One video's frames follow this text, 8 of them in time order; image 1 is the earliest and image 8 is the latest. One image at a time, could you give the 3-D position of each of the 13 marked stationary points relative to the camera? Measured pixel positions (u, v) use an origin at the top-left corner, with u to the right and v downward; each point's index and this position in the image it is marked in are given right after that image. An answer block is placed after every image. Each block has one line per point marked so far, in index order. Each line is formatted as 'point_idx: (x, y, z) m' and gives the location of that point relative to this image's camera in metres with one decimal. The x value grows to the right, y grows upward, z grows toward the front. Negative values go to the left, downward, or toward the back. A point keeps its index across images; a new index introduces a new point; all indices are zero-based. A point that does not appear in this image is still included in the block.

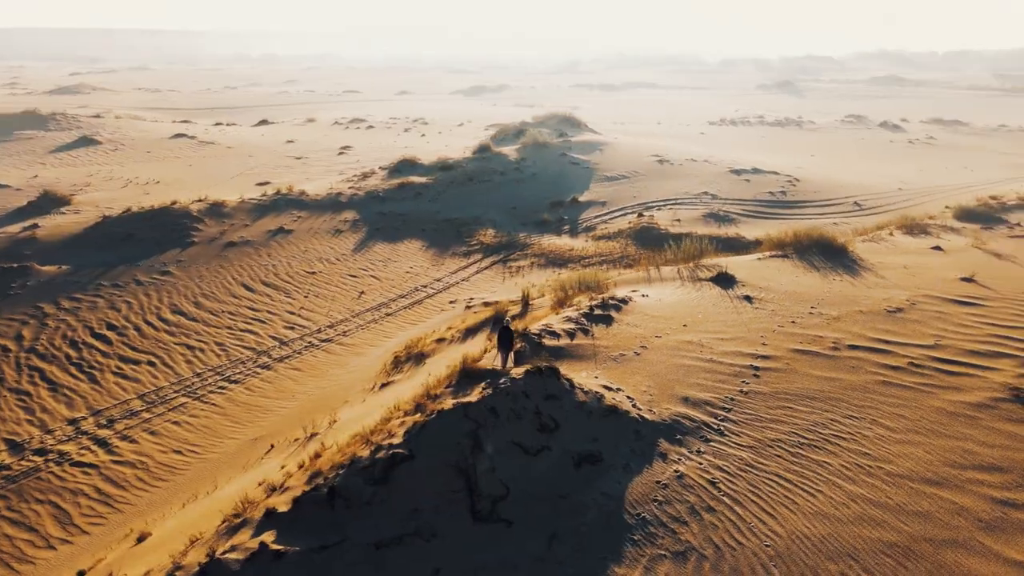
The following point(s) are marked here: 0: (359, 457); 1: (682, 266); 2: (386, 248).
0: (-1.0, -1.1, +4.7) m
1: (+2.3, +0.3, +9.7) m
2: (-2.6, +0.8, +15.2) m
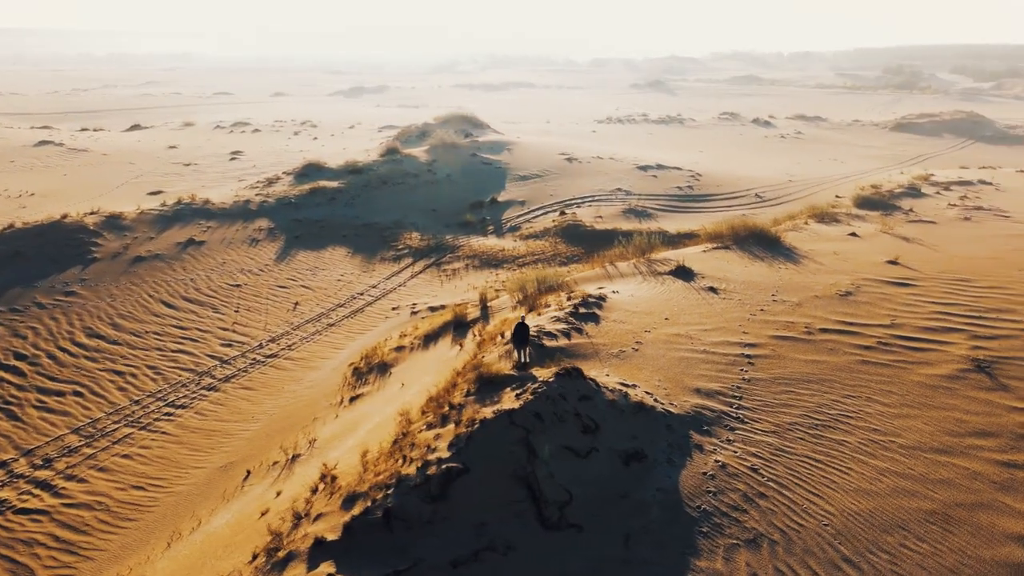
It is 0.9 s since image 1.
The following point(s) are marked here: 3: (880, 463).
0: (-0.6, -1.1, +4.5) m
1: (+1.7, +0.3, +9.9) m
2: (-4.0, +0.6, +14.6) m
3: (+2.5, -1.2, +4.9) m
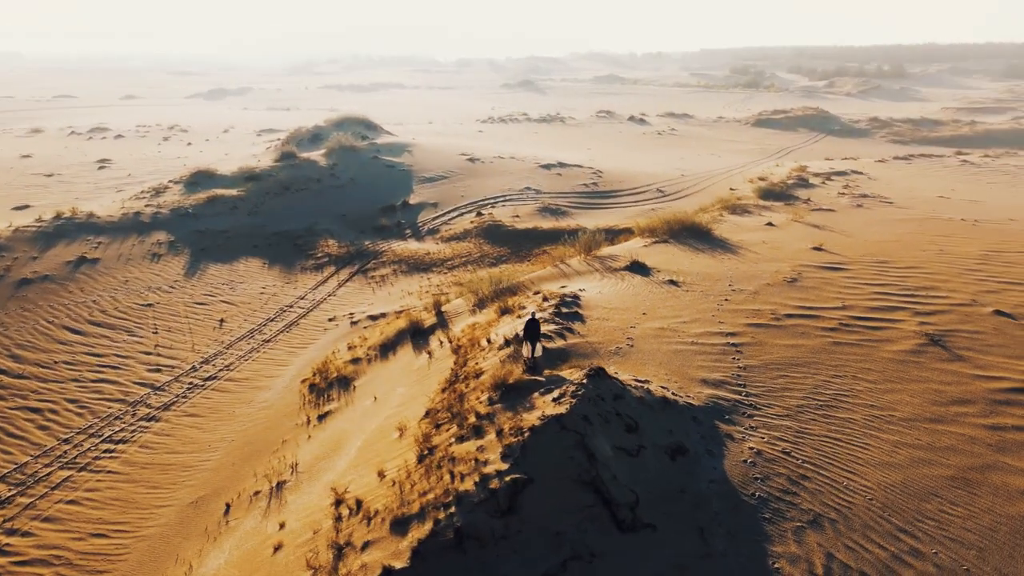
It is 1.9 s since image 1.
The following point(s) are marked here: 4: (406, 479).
0: (-0.3, -1.2, +4.3) m
1: (+1.0, +0.4, +10.1) m
2: (-5.4, +0.3, +13.7) m
3: (+2.7, -1.1, +5.3) m
4: (-0.7, -1.3, +5.0) m
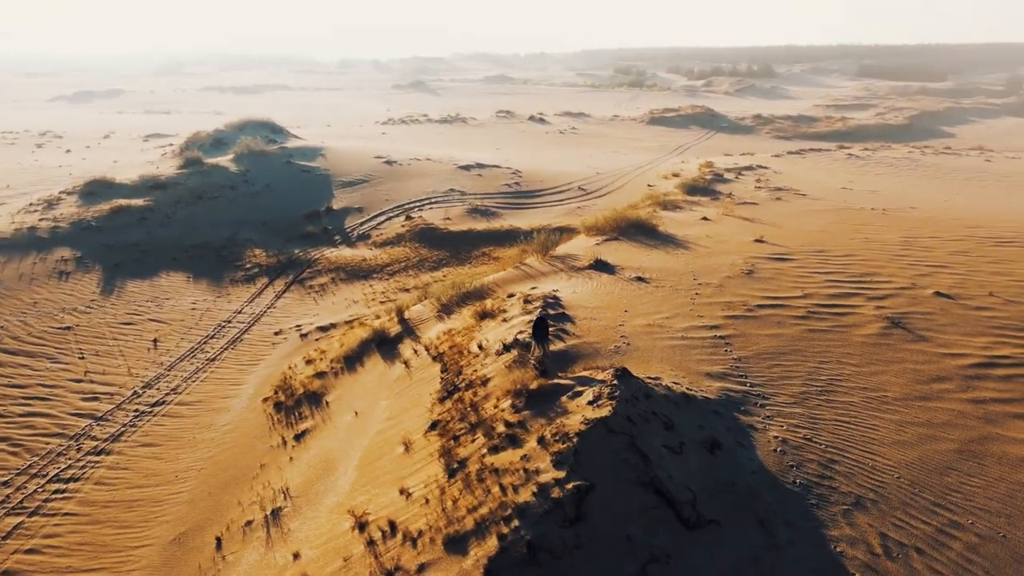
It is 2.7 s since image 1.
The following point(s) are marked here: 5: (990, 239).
0: (+0.1, -1.2, +4.2) m
1: (+0.5, +0.4, +10.1) m
2: (-6.4, 0.0, +12.7) m
3: (+2.9, -1.0, +5.6) m
4: (-0.5, -1.4, +4.8) m
5: (+7.7, +0.8, +11.9) m
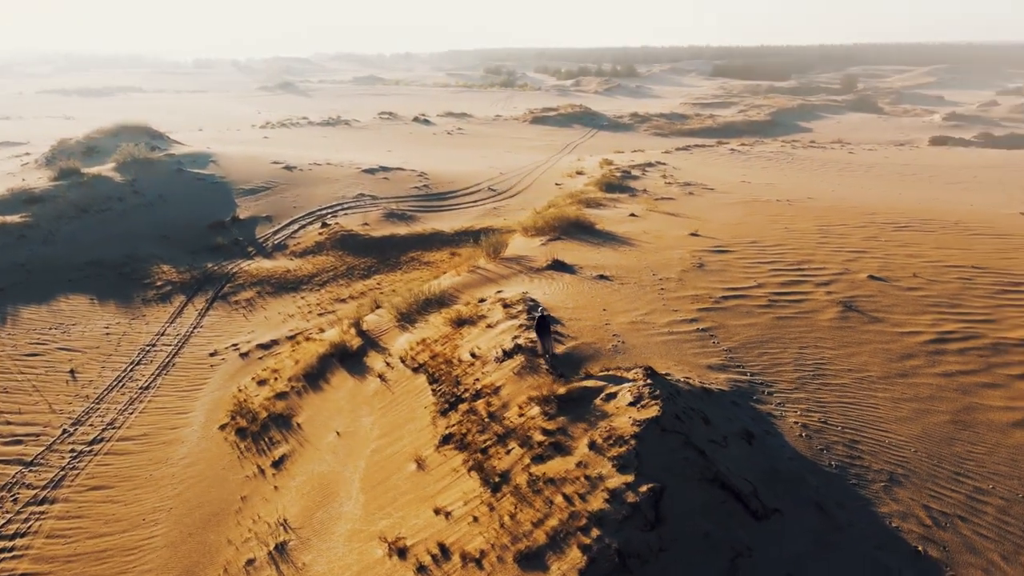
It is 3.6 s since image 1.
0: (+0.5, -1.3, +4.1) m
1: (-0.2, +0.3, +10.0) m
2: (-7.4, -0.4, +11.5) m
3: (+3.0, -0.9, +6.0) m
4: (-0.1, -1.4, +4.7) m
5: (+6.7, +1.1, +12.9) m
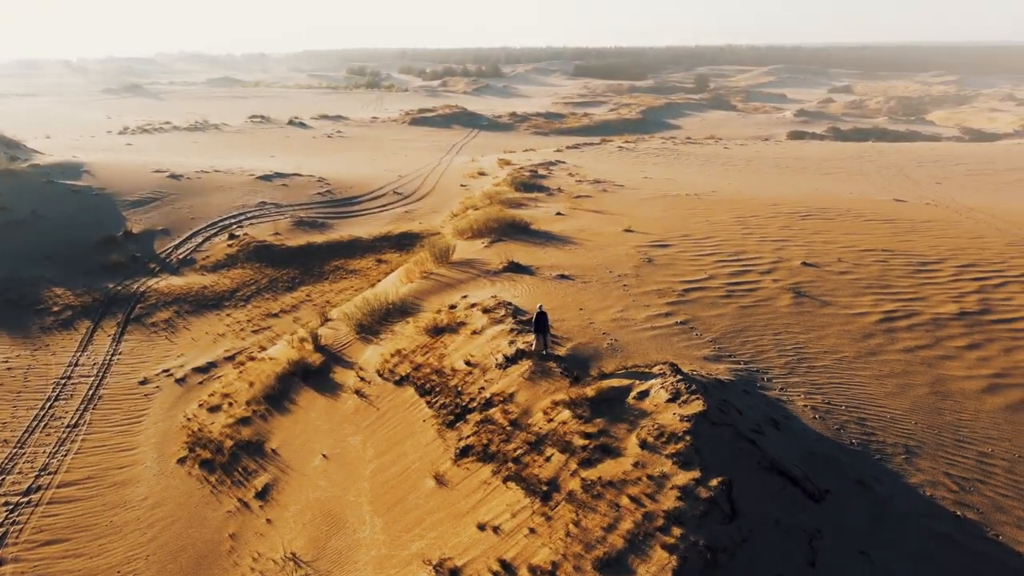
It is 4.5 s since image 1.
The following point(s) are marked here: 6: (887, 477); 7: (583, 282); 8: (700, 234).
0: (+0.9, -1.3, +4.2) m
1: (-0.8, +0.3, +9.8) m
2: (-8.1, -0.8, +10.1) m
3: (+3.1, -0.7, +6.4) m
4: (+0.2, -1.5, +4.6) m
5: (+5.4, +1.4, +13.9) m
6: (+2.4, -1.2, +4.8) m
7: (+0.8, +0.1, +8.8) m
8: (+3.0, +0.9, +11.8) m
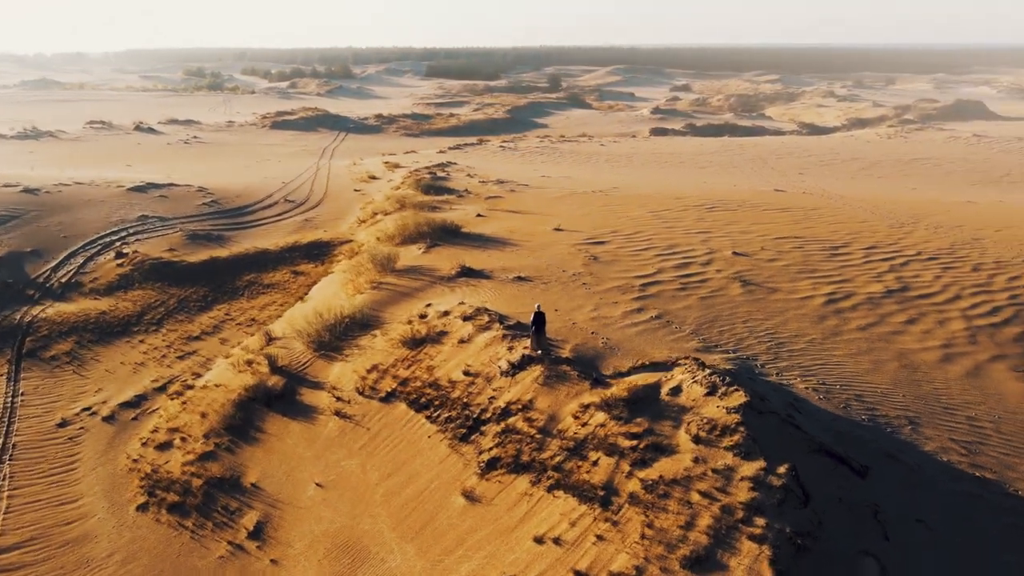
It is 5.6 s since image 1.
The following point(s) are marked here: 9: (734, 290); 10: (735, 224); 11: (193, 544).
0: (+1.4, -1.2, +4.3) m
1: (-1.5, +0.2, +9.5) m
2: (-8.6, -1.4, +8.3) m
3: (+3.1, -0.6, +6.9) m
4: (+0.7, -1.5, +4.5) m
5: (+3.8, +1.6, +14.6) m
6: (+2.8, -1.1, +5.1) m
7: (+0.4, +0.1, +8.8) m
8: (+1.9, +1.0, +12.1) m
9: (+2.7, 0.0, +8.8) m
10: (+3.9, +1.1, +12.9) m
11: (-2.7, -2.1, +6.0) m
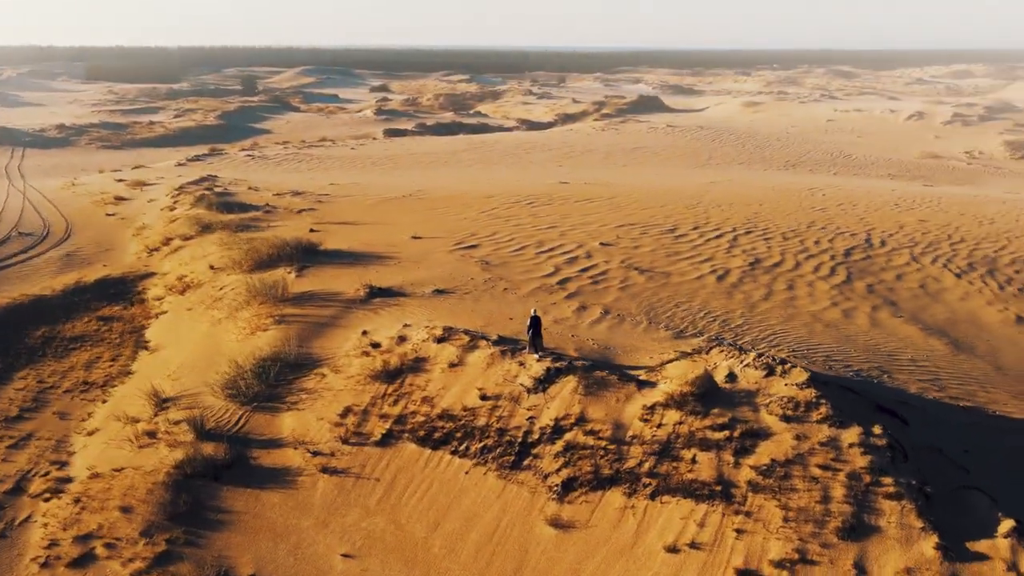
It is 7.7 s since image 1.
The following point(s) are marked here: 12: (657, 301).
0: (+2.3, -1.1, +4.7) m
1: (-2.5, -0.2, +8.4) m
2: (-8.4, -2.5, +4.7) m
3: (+2.8, -0.4, +7.7) m
4: (+1.5, -1.4, +4.7) m
5: (+0.2, +1.7, +15.1) m
6: (+3.2, -0.9, +6.0) m
7: (-0.5, -0.1, +8.5) m
8: (-0.5, +0.9, +12.1) m
9: (+1.6, +0.1, +9.3) m
10: (+1.1, +1.3, +13.5) m
11: (-2.0, -2.5, +4.8) m
12: (+1.7, -0.2, +8.4) m
